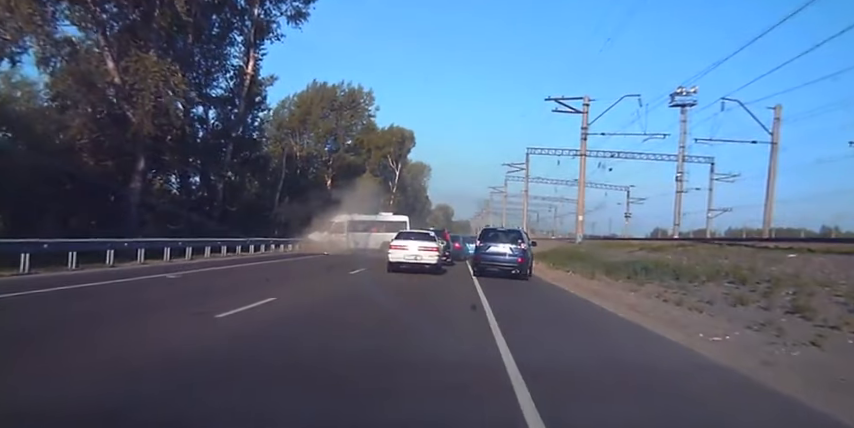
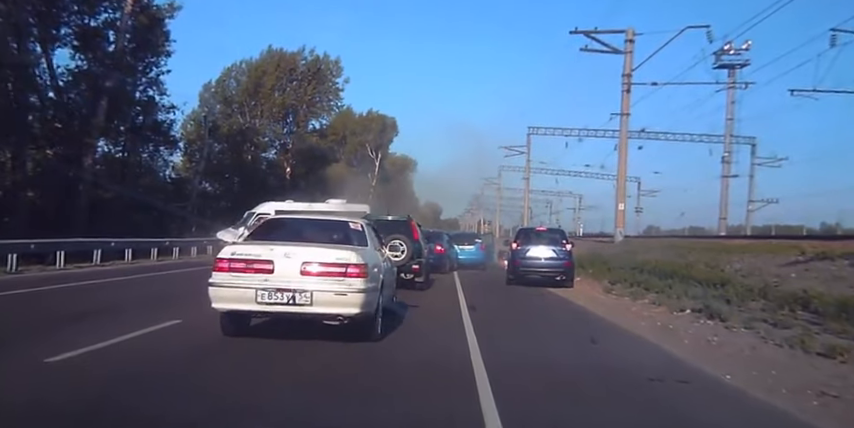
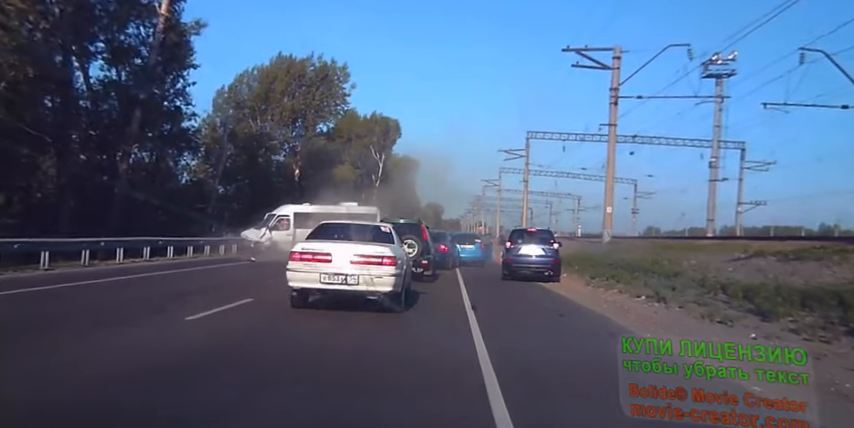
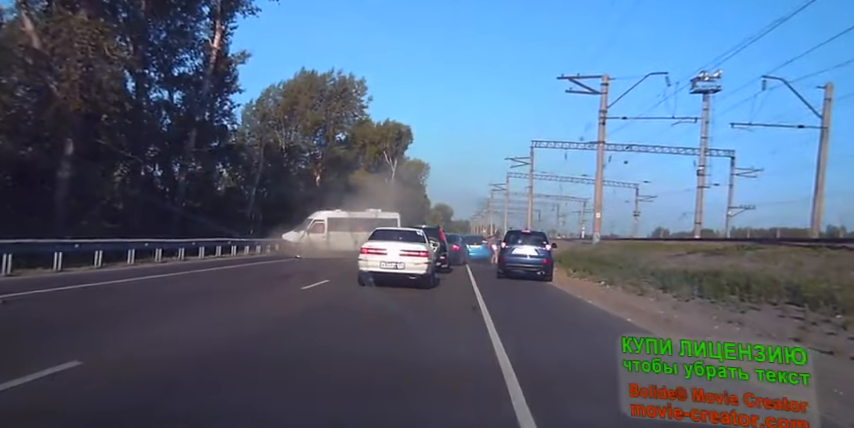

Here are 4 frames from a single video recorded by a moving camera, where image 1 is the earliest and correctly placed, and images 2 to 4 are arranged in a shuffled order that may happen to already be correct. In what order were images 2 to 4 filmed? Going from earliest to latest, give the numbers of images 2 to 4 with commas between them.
4, 3, 2
